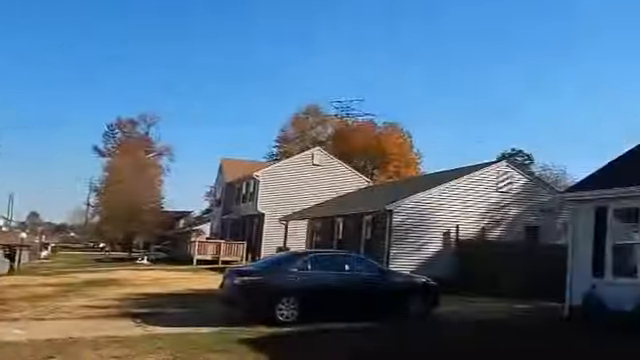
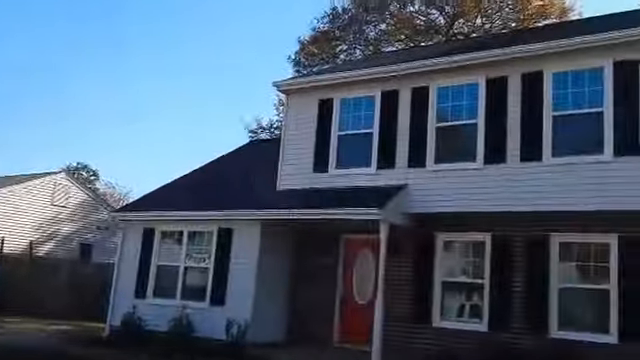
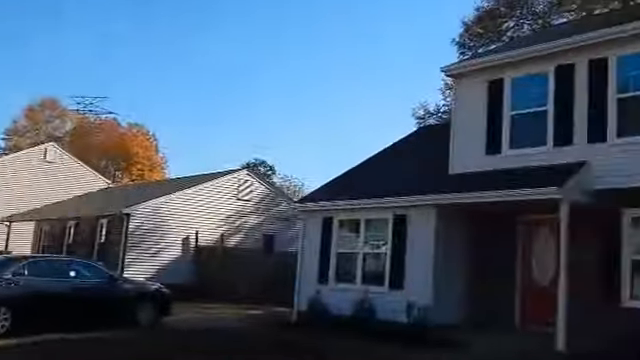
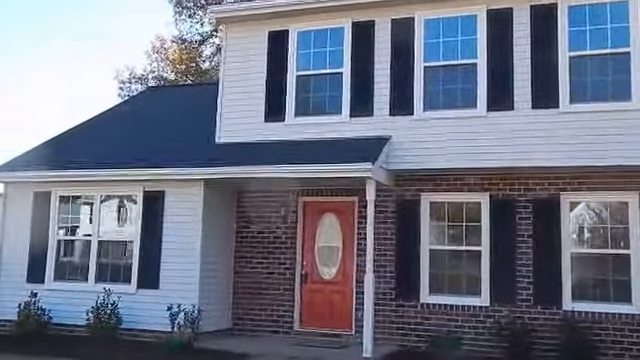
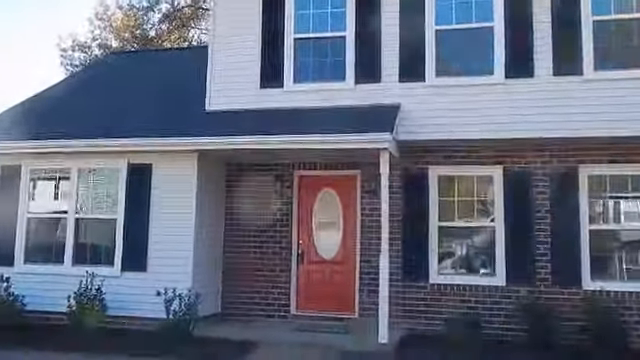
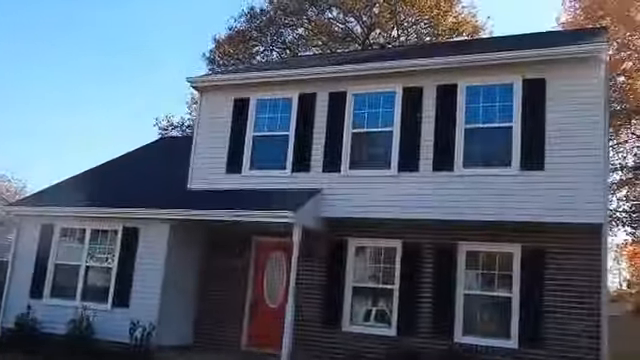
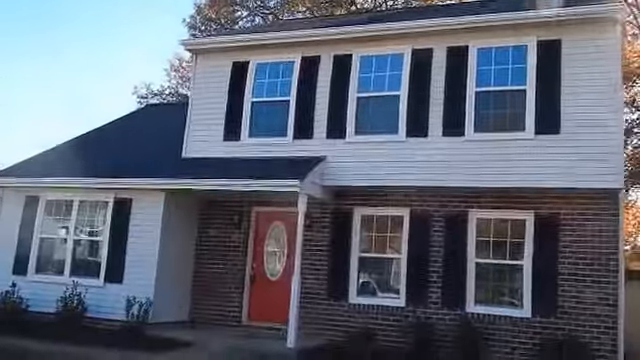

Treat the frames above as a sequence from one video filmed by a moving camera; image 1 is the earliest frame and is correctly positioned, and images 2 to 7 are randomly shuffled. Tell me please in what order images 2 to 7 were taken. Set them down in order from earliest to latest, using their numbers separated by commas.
3, 2, 6, 7, 4, 5
